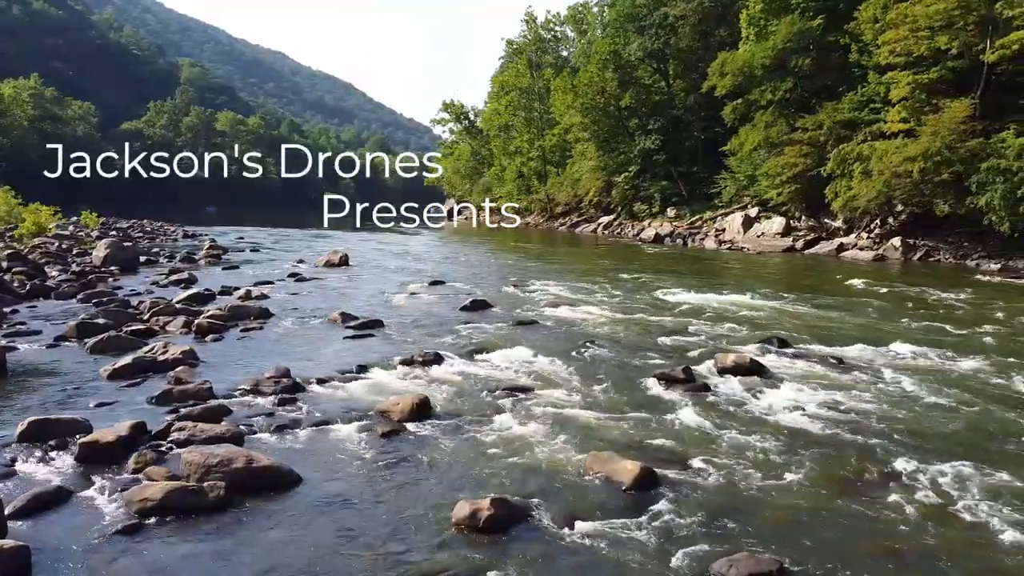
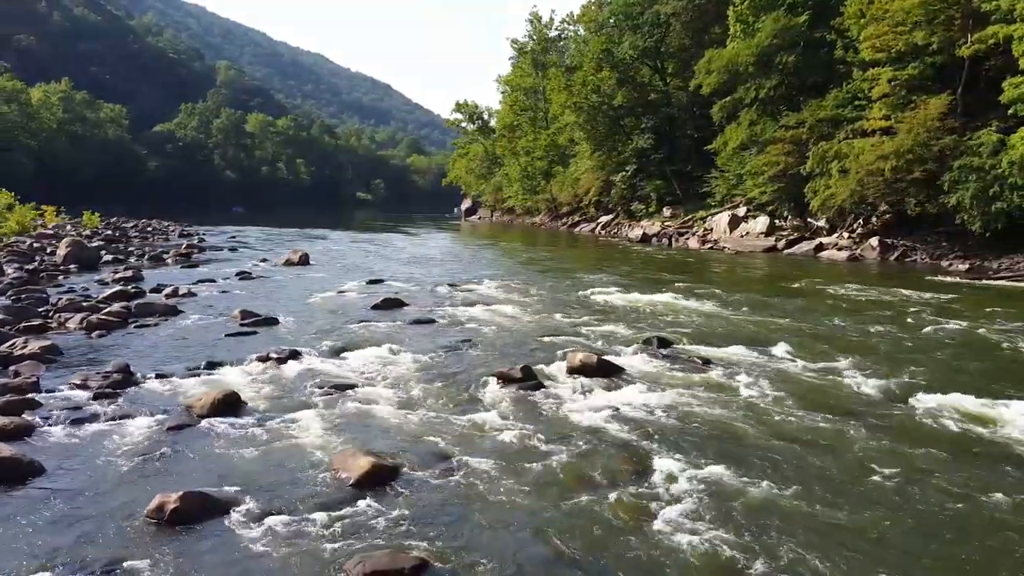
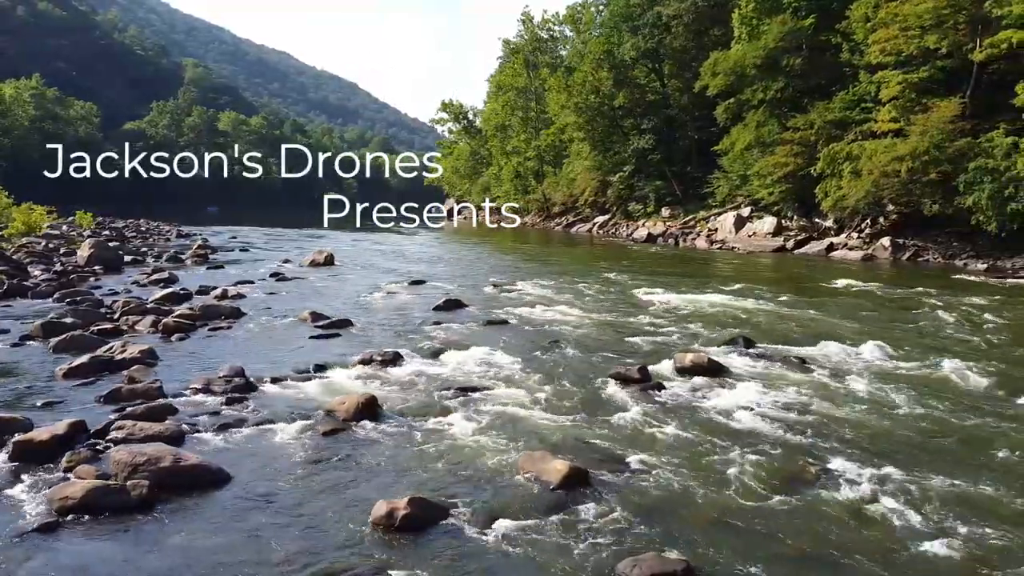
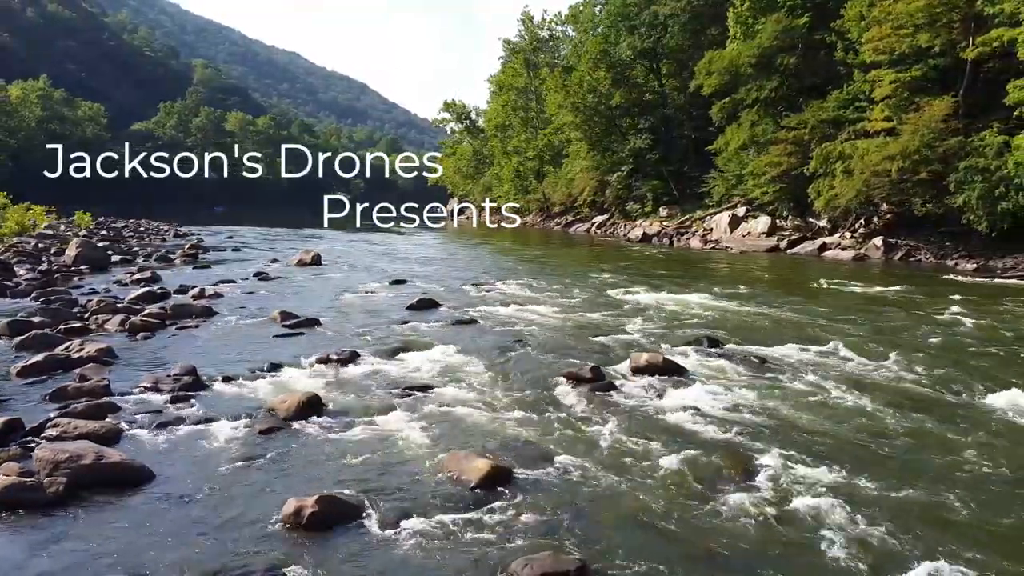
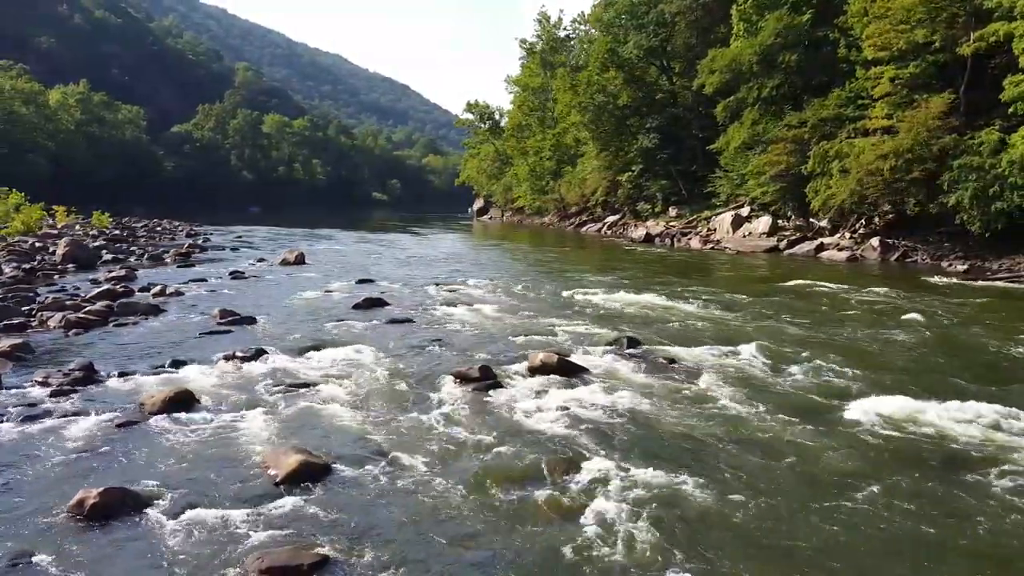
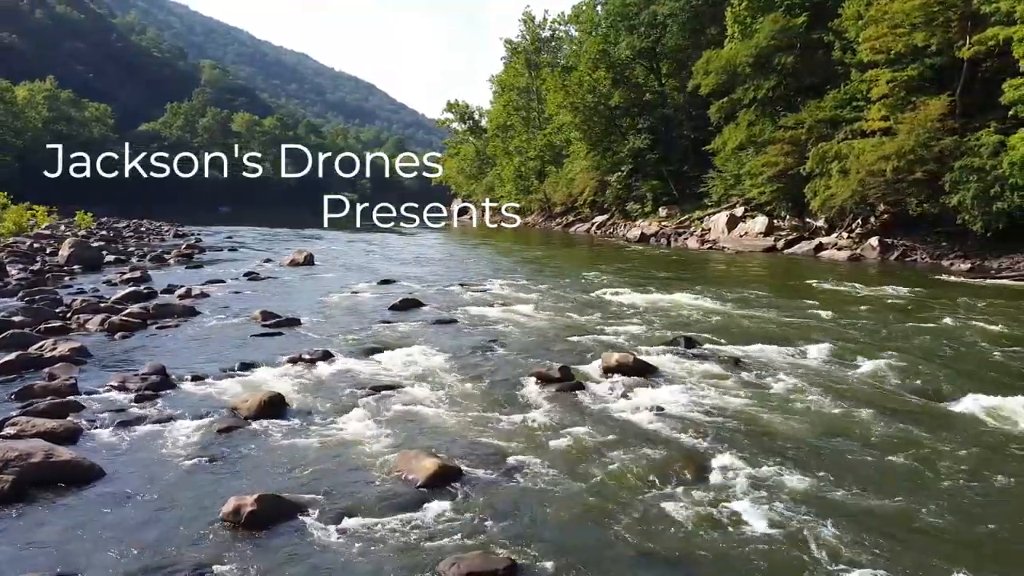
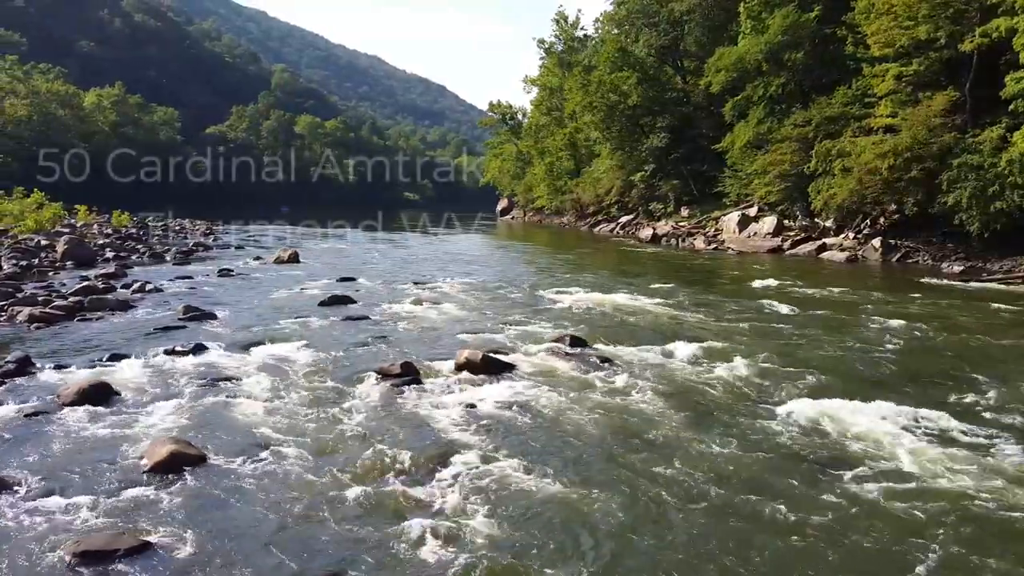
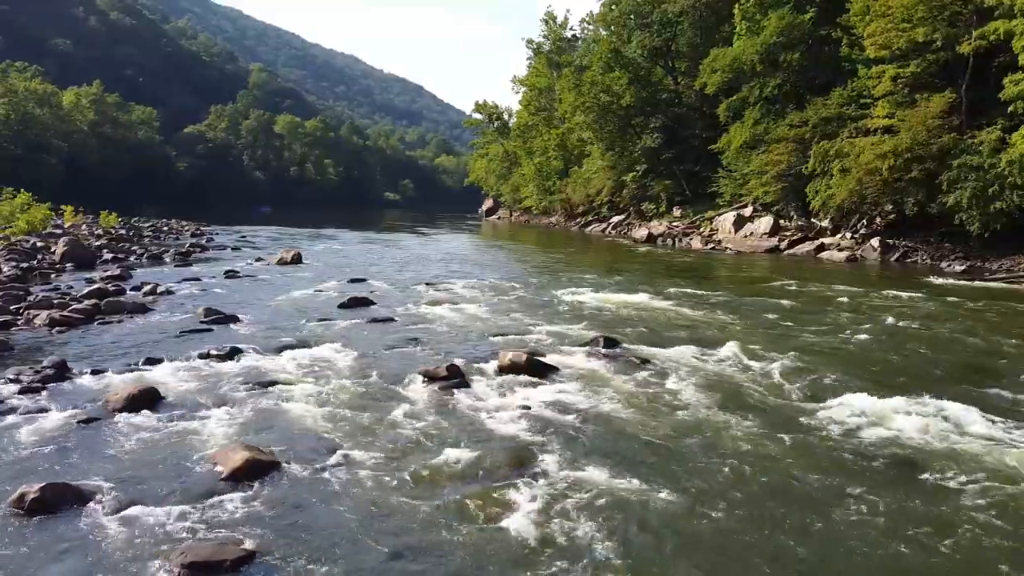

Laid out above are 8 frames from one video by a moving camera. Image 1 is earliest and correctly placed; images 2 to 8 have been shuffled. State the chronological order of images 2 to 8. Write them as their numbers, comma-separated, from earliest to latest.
3, 4, 6, 2, 5, 8, 7
